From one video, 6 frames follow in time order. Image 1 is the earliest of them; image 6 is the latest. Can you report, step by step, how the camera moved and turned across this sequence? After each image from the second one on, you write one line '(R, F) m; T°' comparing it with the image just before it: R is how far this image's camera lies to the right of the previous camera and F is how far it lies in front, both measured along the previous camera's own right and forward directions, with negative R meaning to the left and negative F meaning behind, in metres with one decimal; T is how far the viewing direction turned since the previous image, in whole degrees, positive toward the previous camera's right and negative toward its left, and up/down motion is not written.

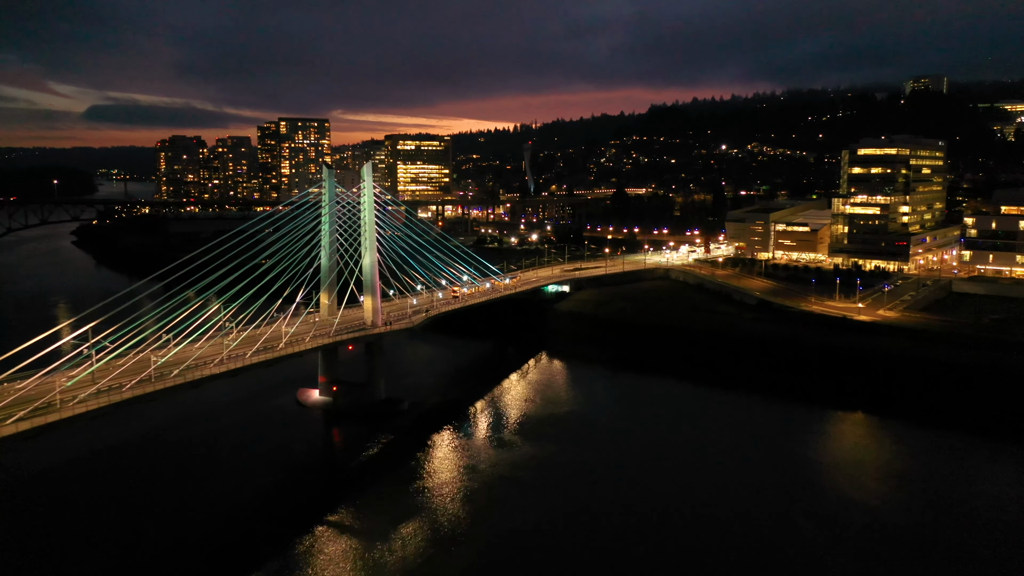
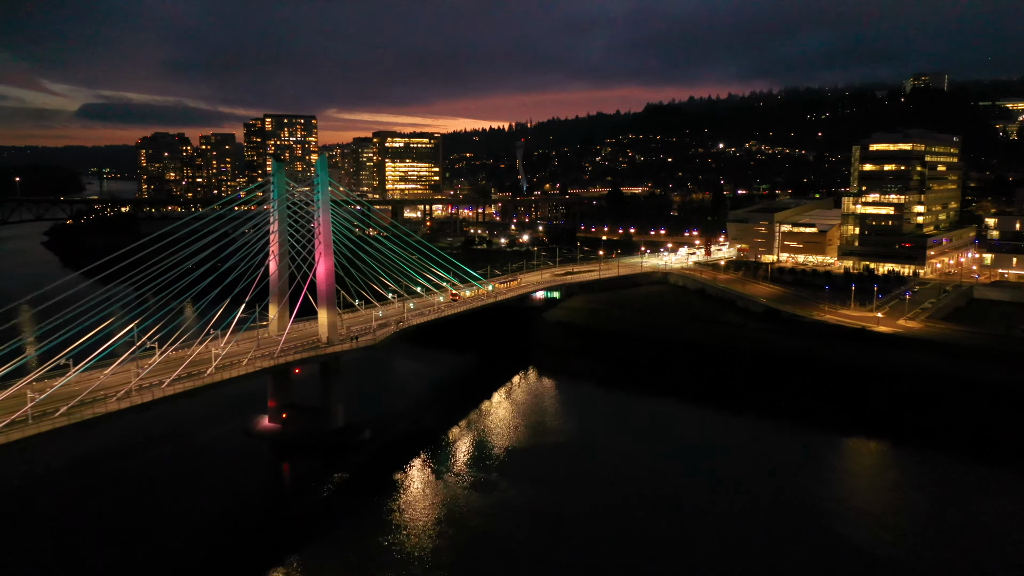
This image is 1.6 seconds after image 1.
(+0.5, +3.0) m; 0°
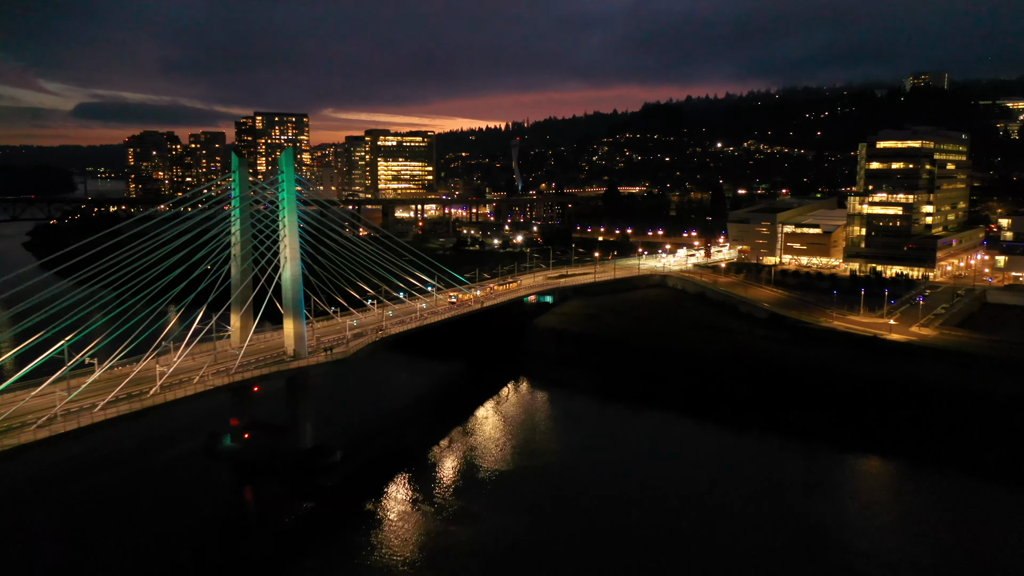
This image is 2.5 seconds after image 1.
(+0.3, +1.7) m; 0°
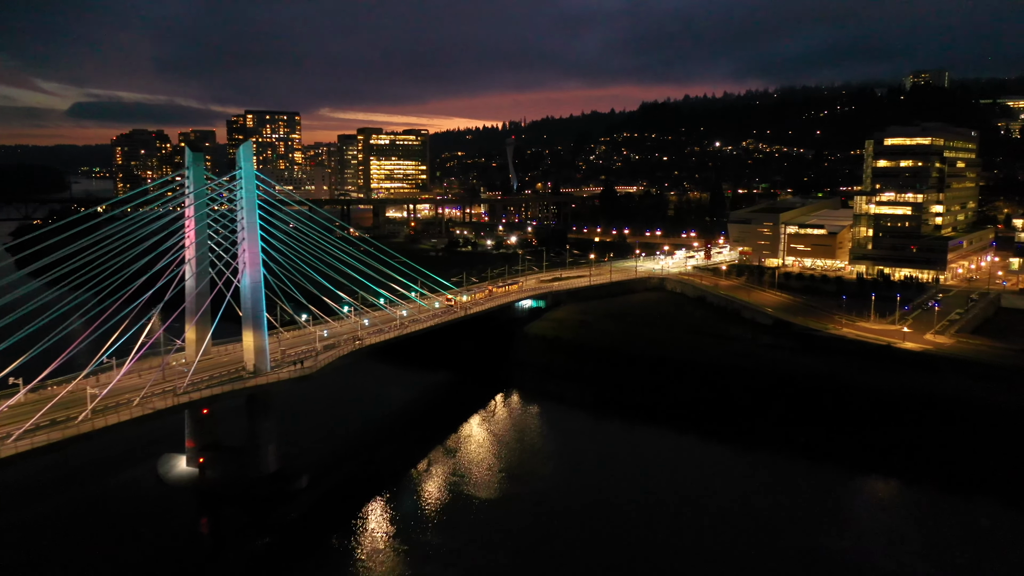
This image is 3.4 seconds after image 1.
(+0.4, +1.7) m; 0°
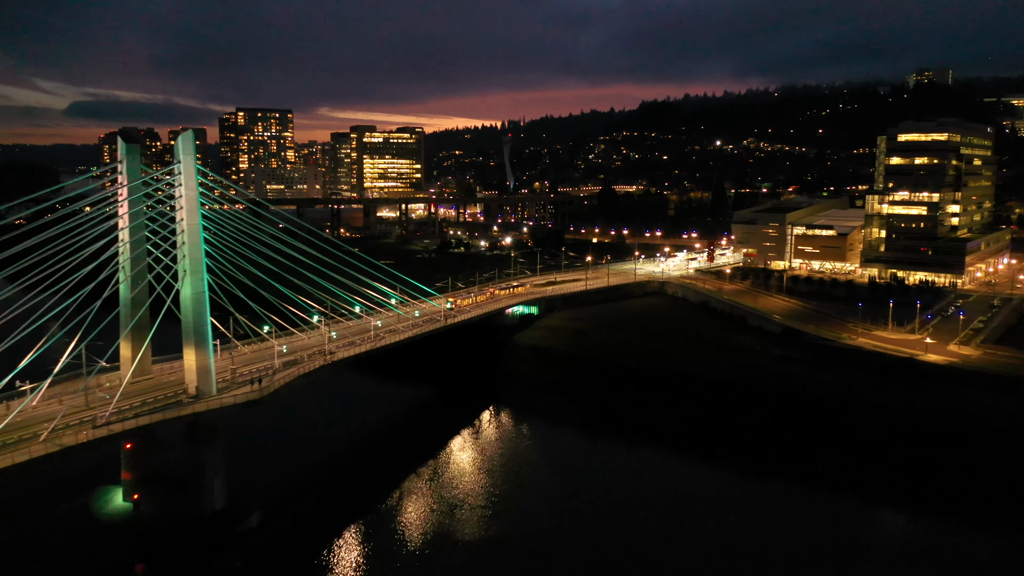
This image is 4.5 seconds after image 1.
(+0.4, +2.1) m; 0°
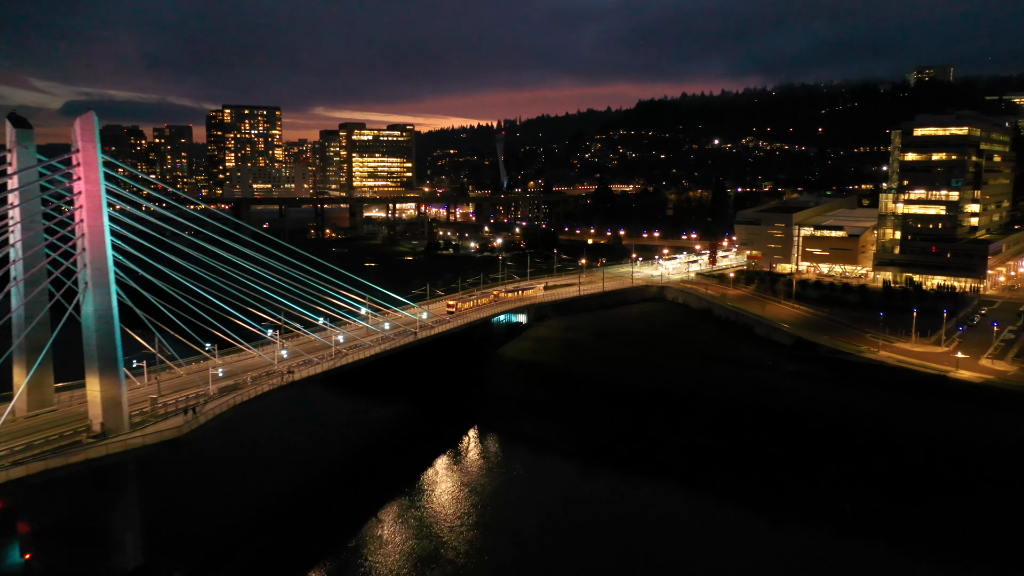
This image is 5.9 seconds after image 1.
(+0.4, +2.4) m; 0°
